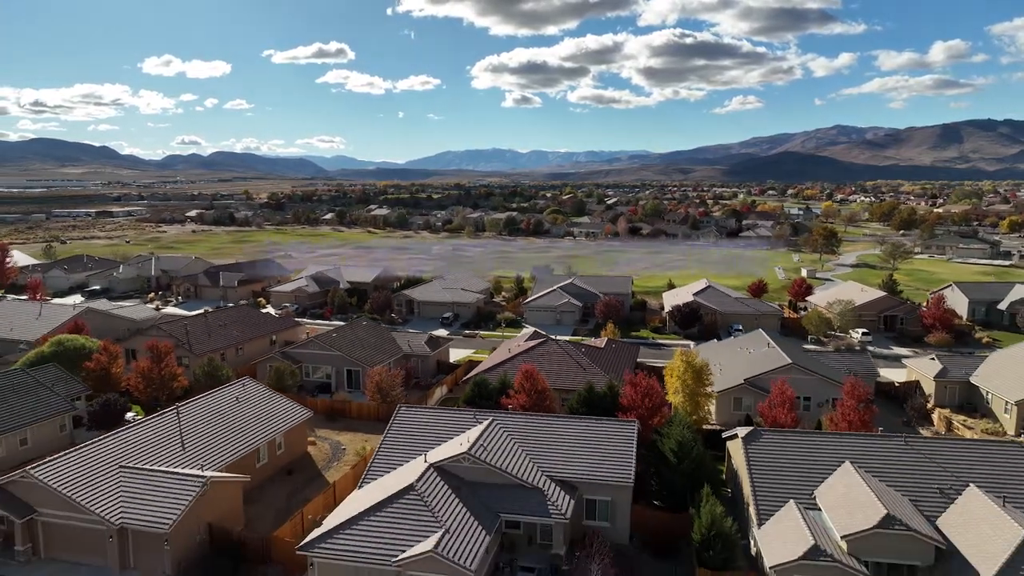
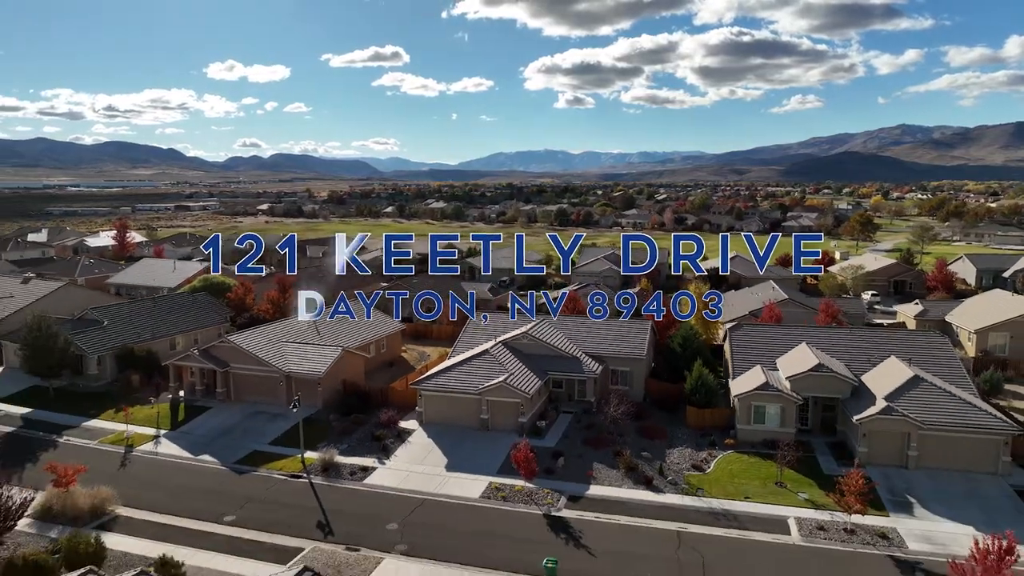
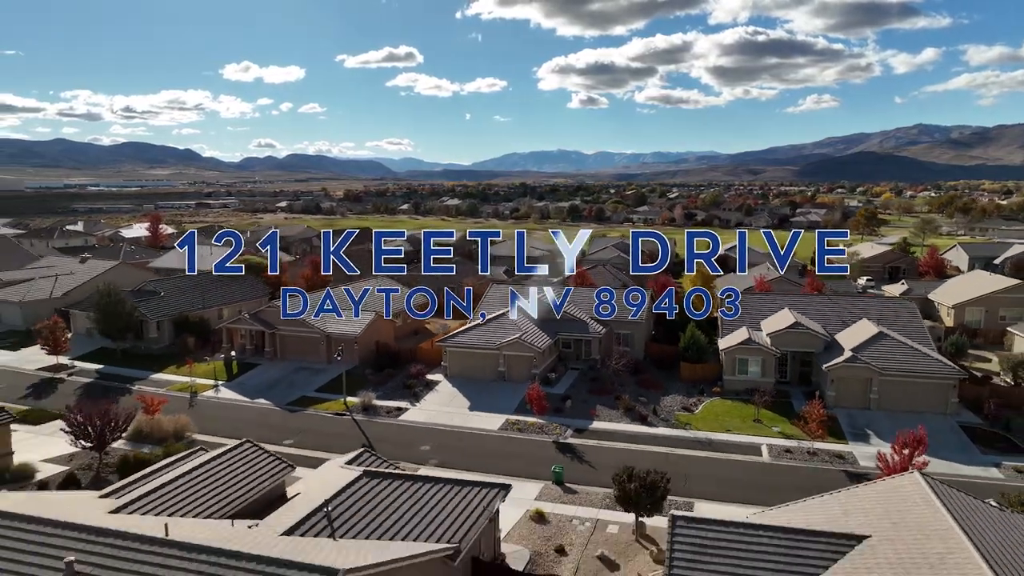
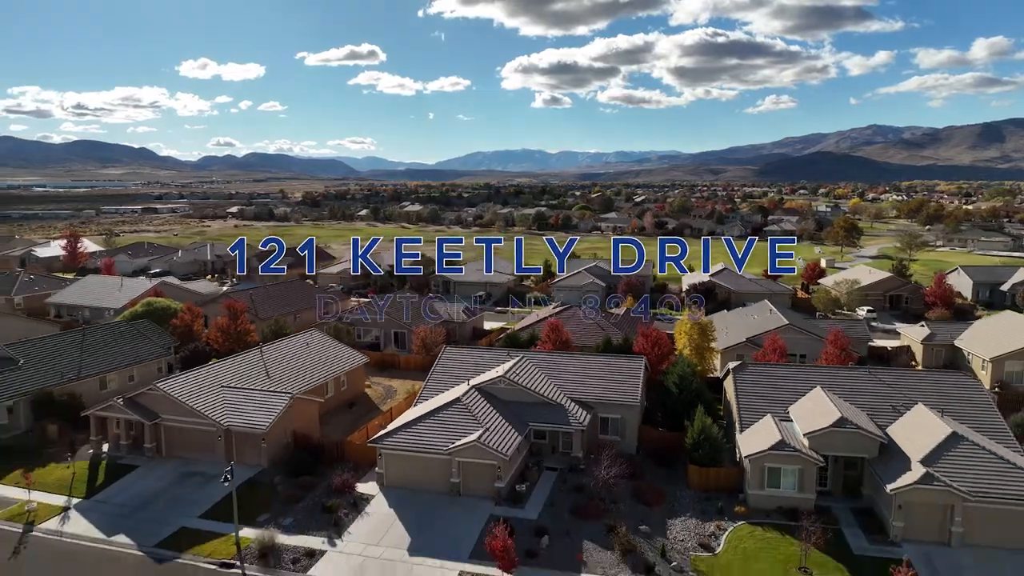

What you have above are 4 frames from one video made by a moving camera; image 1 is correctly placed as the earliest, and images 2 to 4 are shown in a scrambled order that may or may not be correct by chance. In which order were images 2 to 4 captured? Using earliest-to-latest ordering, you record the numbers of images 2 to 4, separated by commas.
4, 2, 3
